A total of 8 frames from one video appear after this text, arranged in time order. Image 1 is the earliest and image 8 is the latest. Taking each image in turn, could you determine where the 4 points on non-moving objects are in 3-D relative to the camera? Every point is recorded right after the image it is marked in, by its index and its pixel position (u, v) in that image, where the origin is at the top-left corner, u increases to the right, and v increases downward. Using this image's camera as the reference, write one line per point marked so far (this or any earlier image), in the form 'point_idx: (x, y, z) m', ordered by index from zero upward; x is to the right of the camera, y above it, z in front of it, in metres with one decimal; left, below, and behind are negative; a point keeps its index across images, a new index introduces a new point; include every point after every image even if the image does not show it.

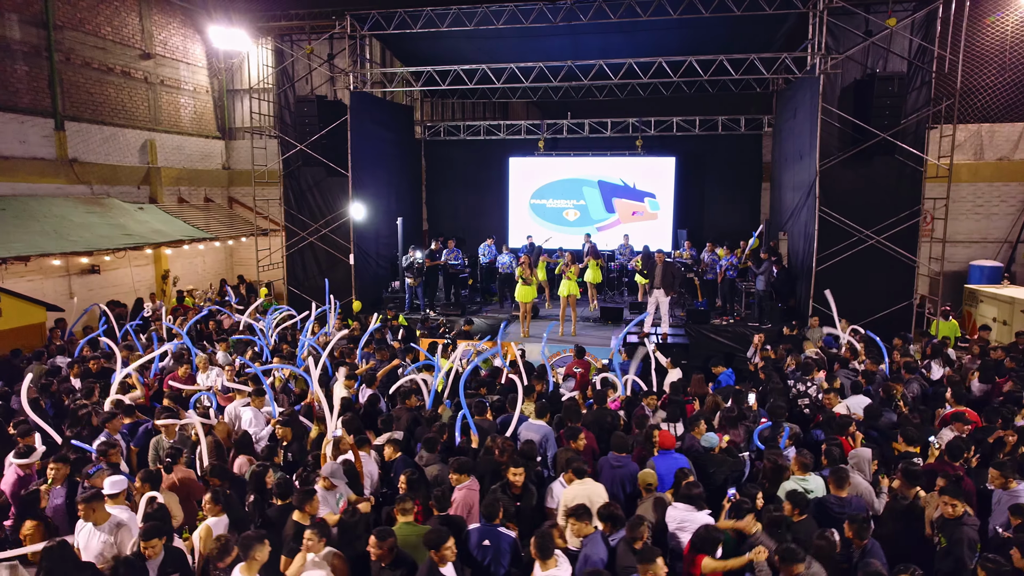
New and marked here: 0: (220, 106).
0: (-7.4, +4.6, +17.1) m
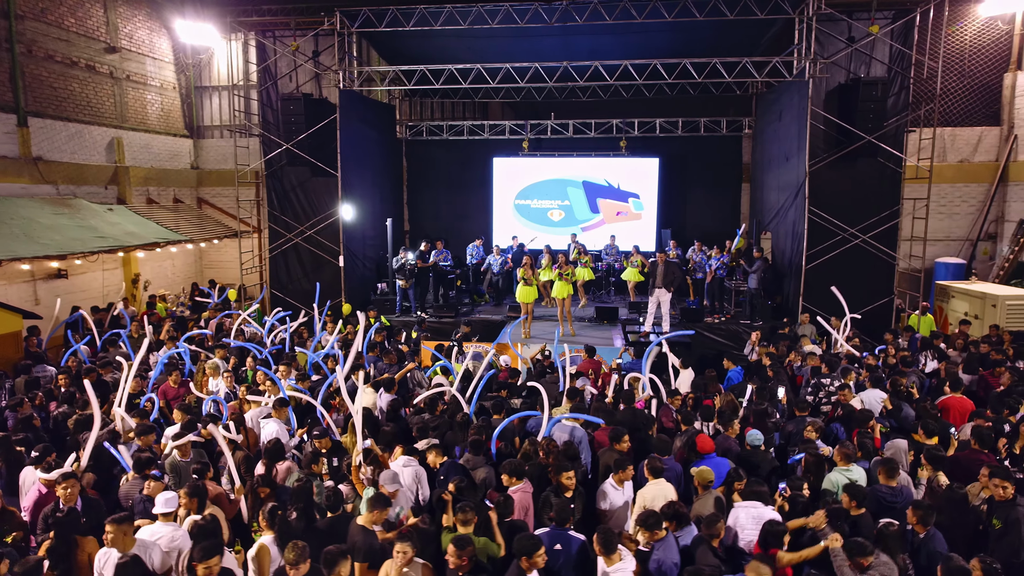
0: (-7.9, +4.5, +16.5) m
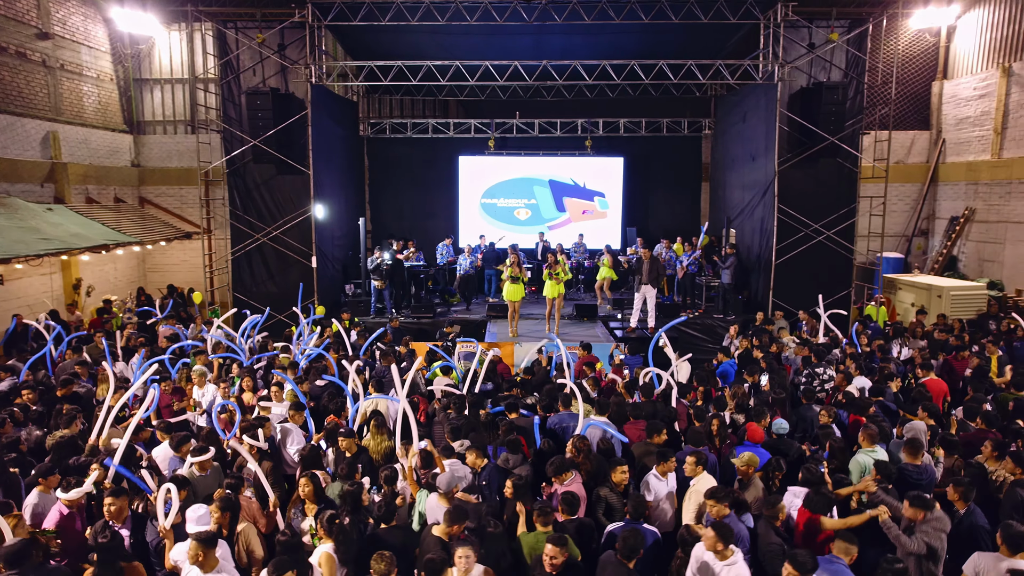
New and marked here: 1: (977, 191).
0: (-8.9, +4.4, +15.4) m
1: (+9.8, +2.0, +14.2) m
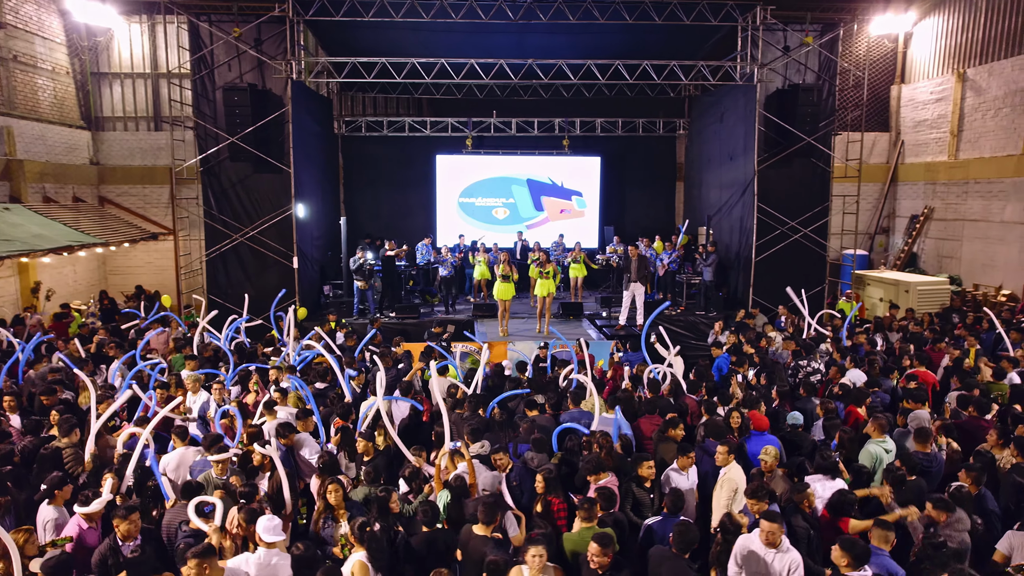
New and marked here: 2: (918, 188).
0: (-9.4, +4.3, +14.7) m
1: (+9.4, +2.2, +14.9) m
2: (+9.3, +2.3, +15.4) m
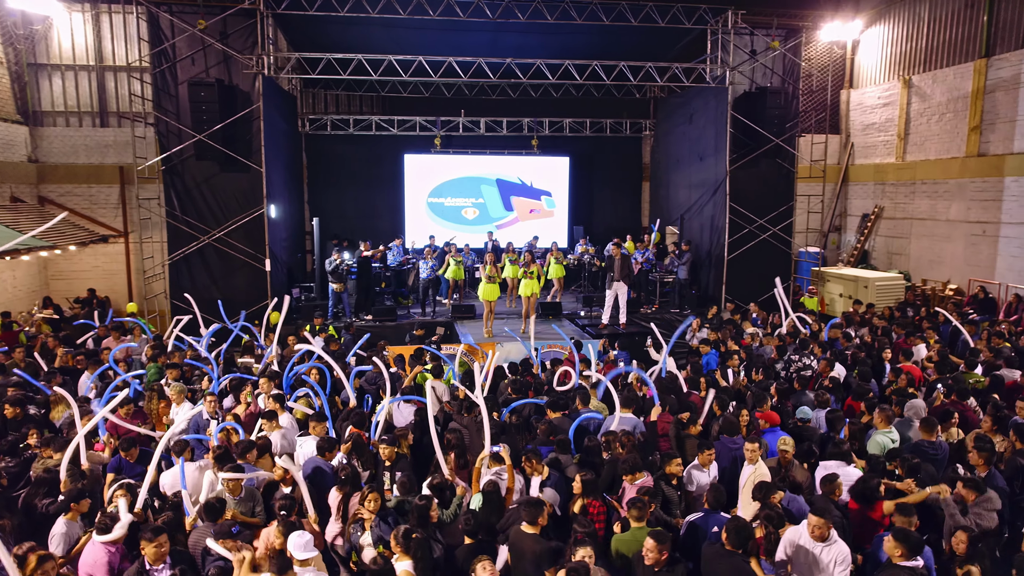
0: (-10.0, +4.2, +13.7) m
1: (+8.6, +2.3, +15.6) m
2: (+8.5, +2.4, +16.1) m
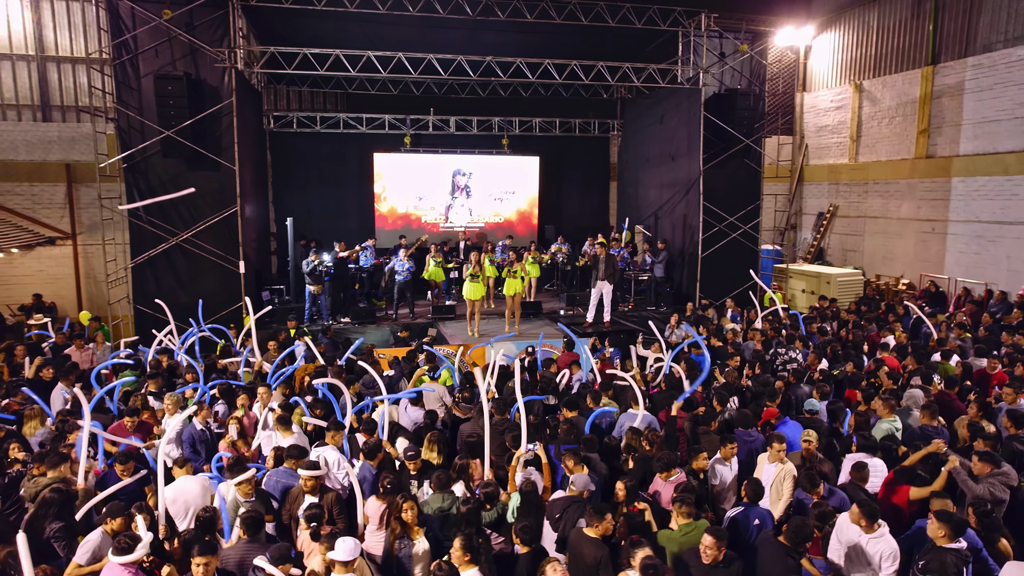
0: (-10.6, +4.0, +12.7) m
1: (+7.9, +2.4, +16.3) m
2: (+7.7, +2.5, +16.8) m
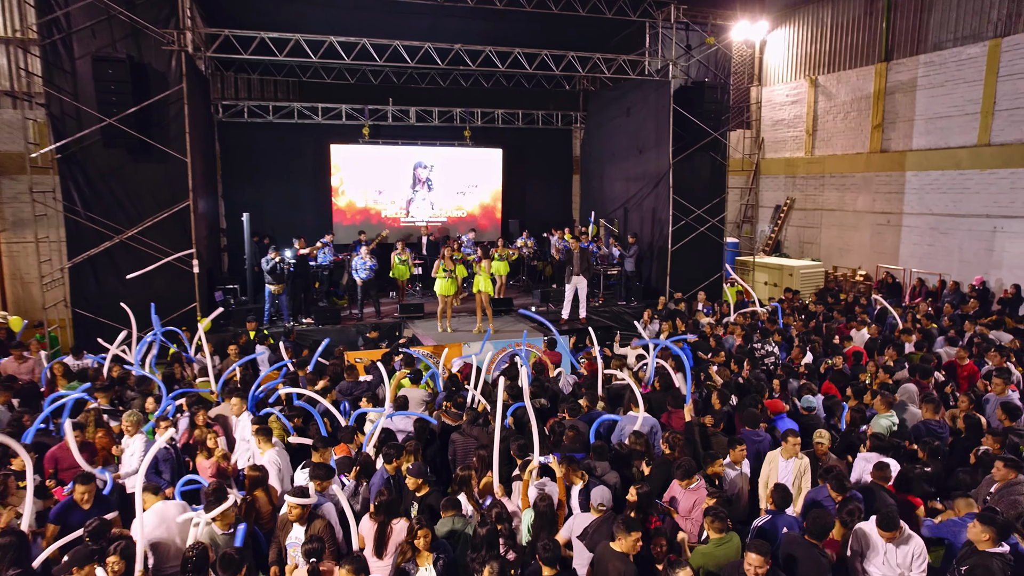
0: (-11.2, +4.0, +11.3) m
1: (+6.9, +2.6, +16.6) m
2: (+6.7, +2.7, +17.0) m
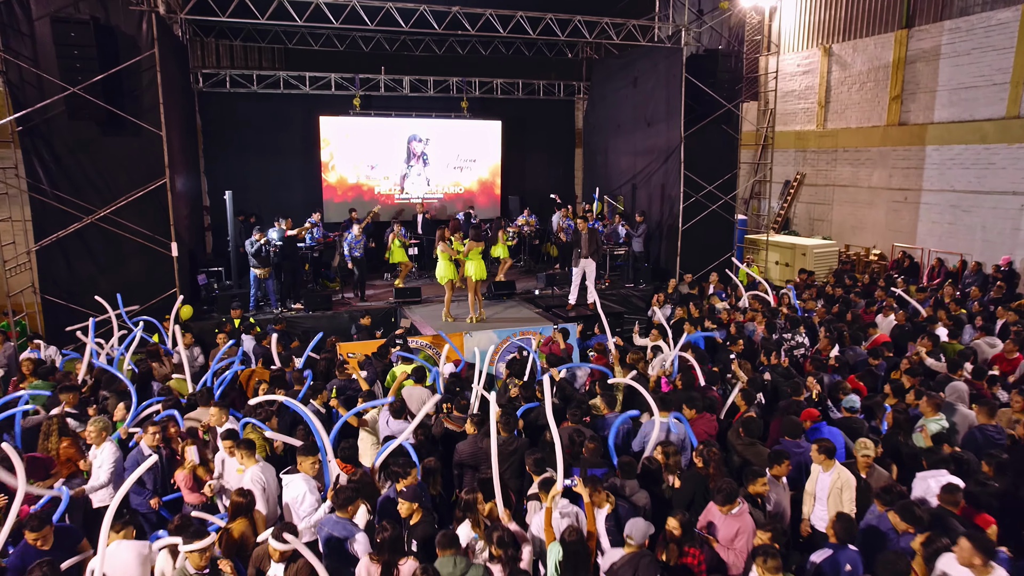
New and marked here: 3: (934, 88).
0: (-11.1, +4.2, +10.4) m
1: (+6.9, +3.1, +15.9) m
2: (+6.7, +3.2, +16.3) m
3: (+8.2, +3.9, +13.1) m
